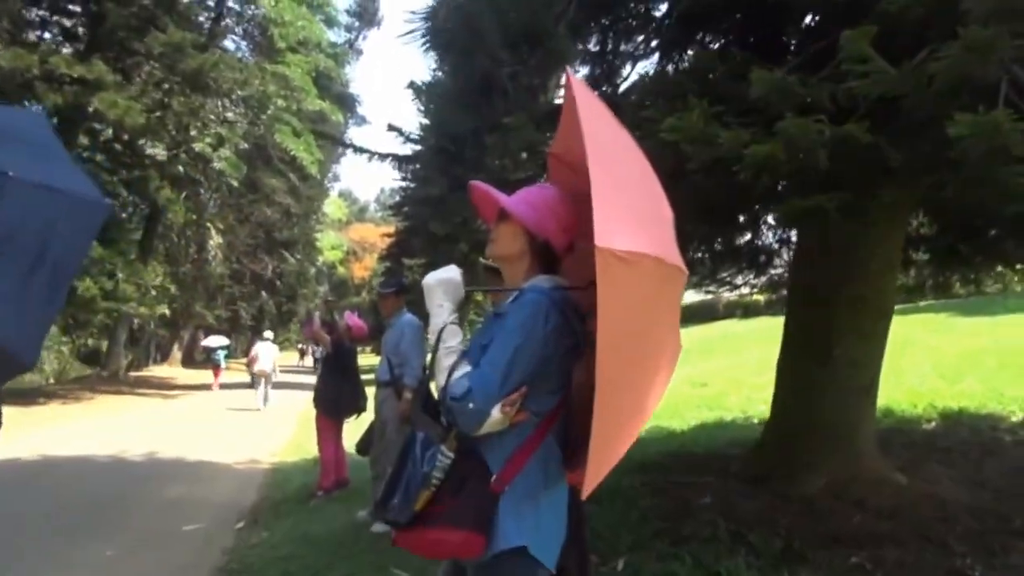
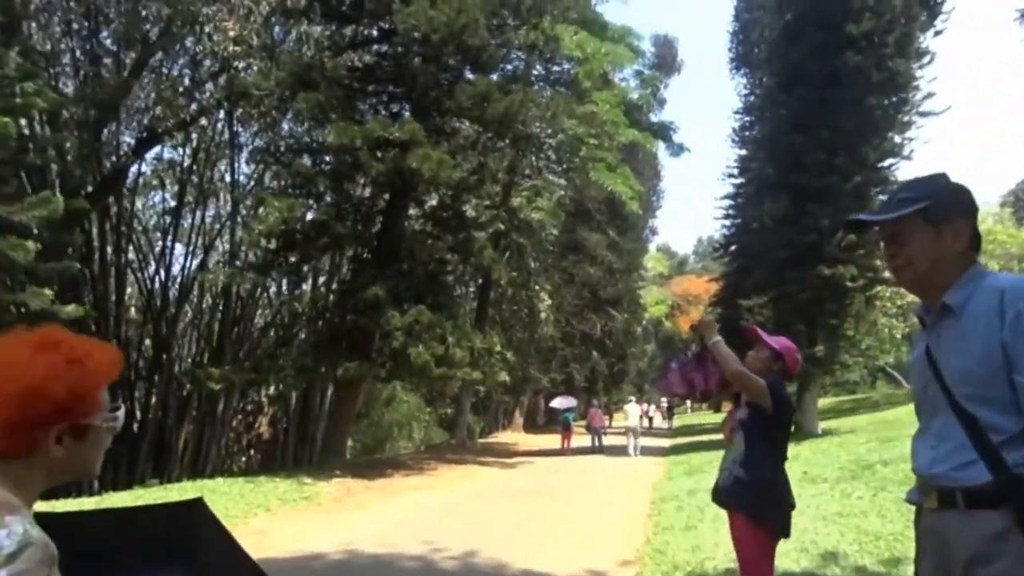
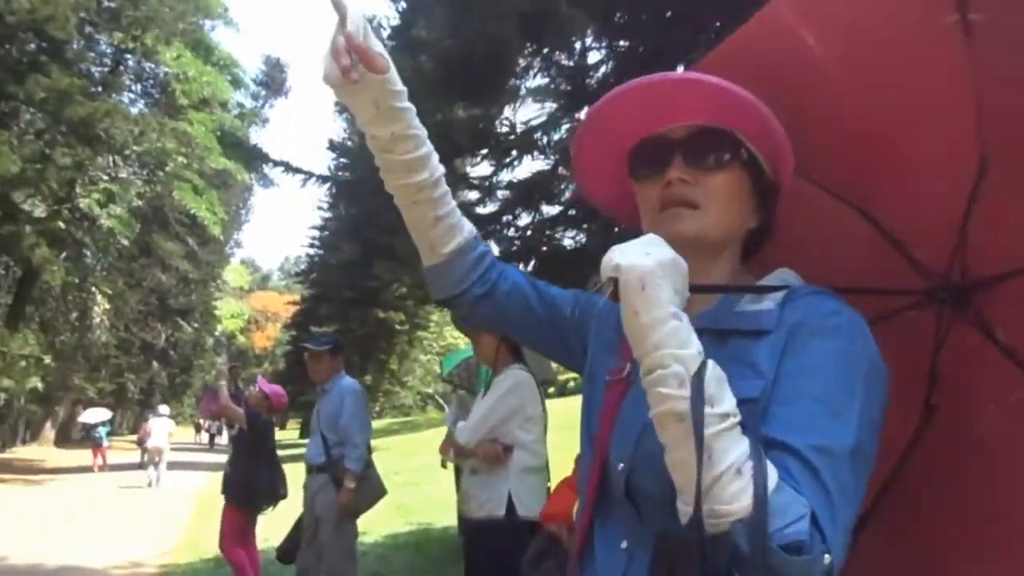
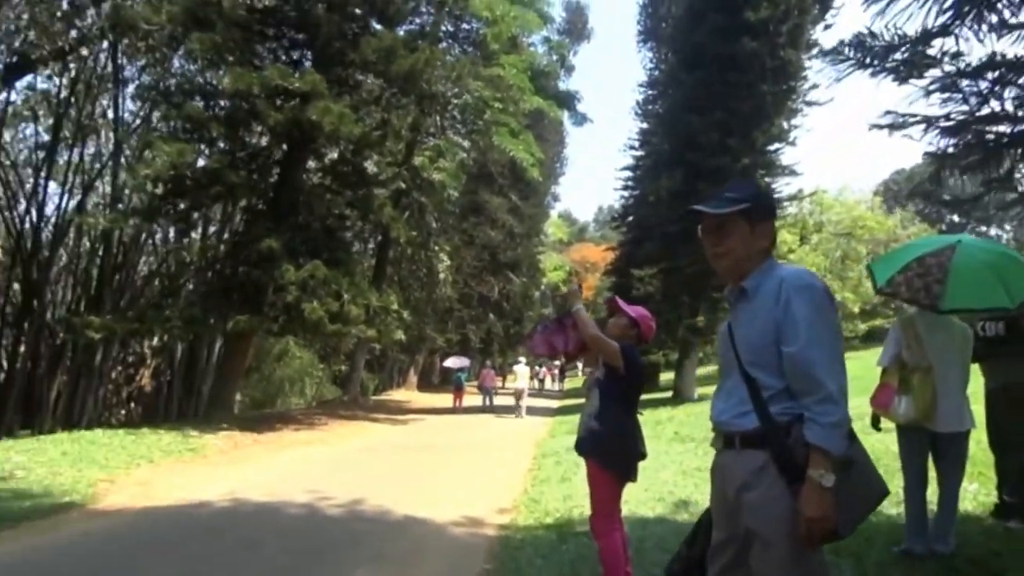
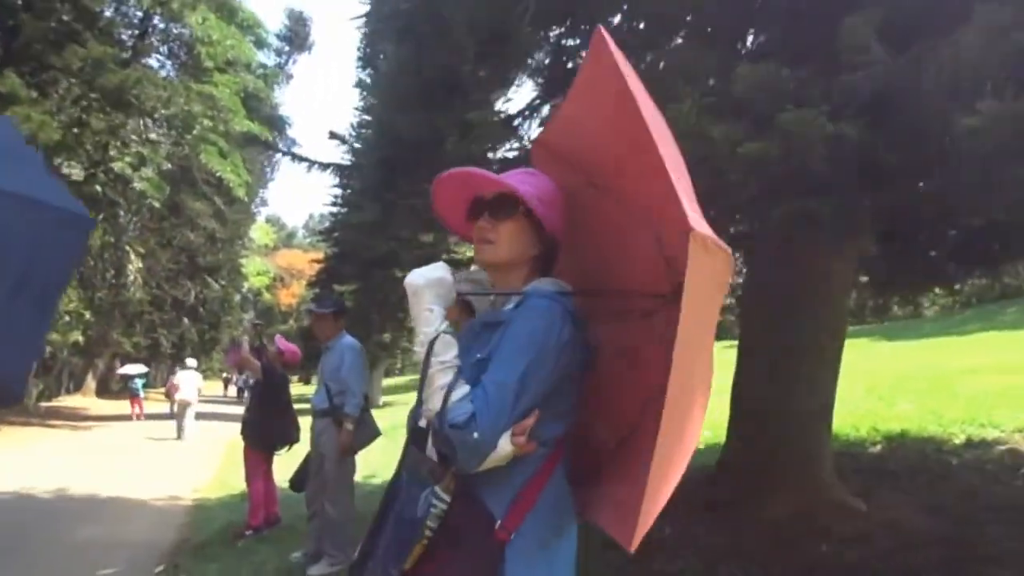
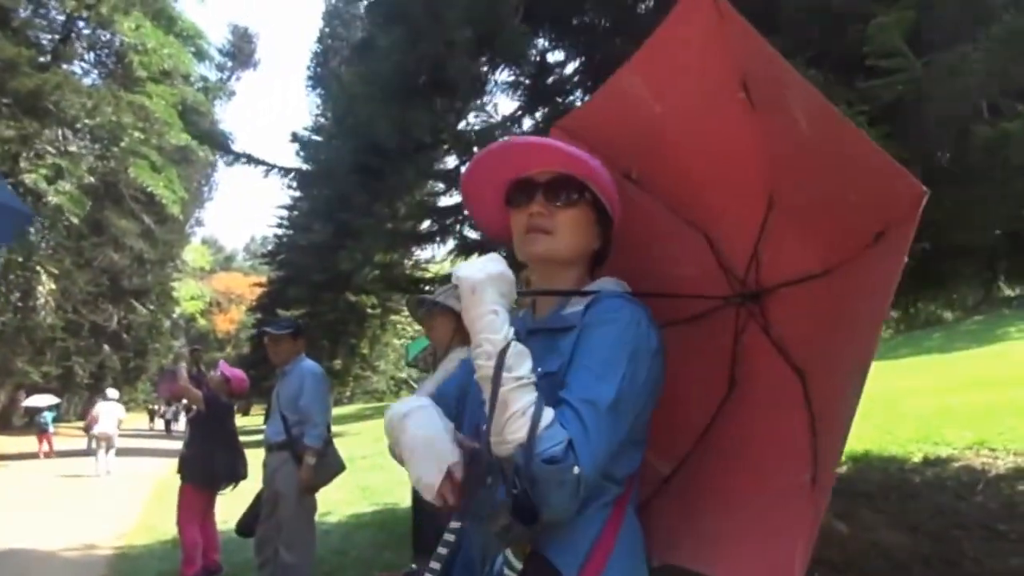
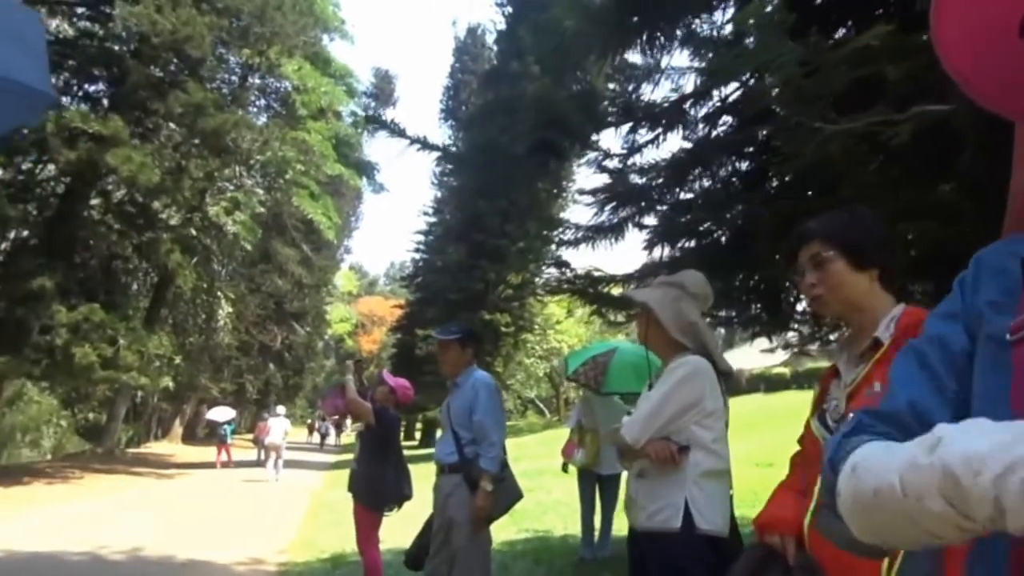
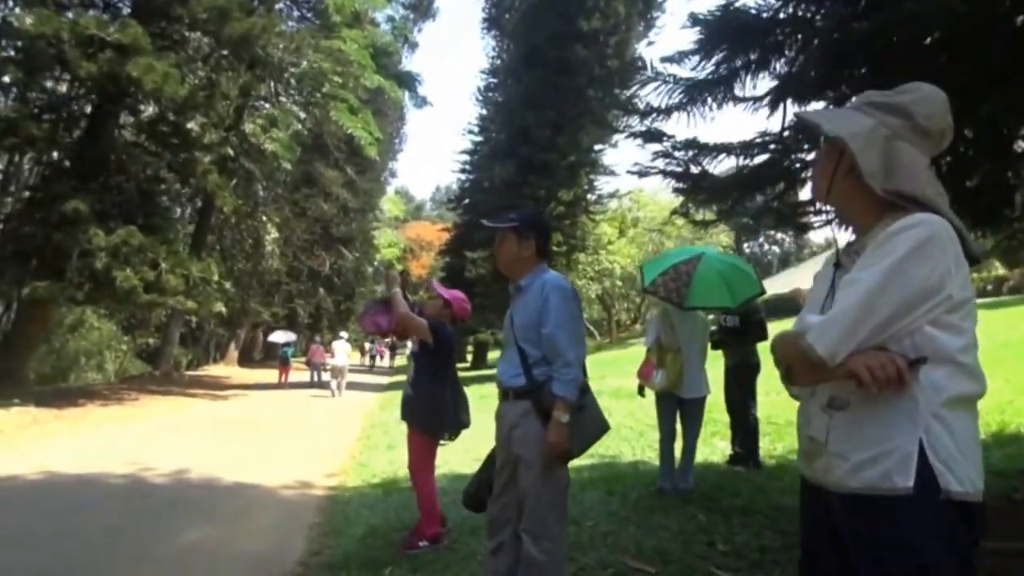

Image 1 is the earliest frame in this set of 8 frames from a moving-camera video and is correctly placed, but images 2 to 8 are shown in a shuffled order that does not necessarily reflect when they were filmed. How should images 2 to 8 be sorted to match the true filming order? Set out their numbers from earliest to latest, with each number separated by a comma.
5, 6, 3, 7, 8, 4, 2
